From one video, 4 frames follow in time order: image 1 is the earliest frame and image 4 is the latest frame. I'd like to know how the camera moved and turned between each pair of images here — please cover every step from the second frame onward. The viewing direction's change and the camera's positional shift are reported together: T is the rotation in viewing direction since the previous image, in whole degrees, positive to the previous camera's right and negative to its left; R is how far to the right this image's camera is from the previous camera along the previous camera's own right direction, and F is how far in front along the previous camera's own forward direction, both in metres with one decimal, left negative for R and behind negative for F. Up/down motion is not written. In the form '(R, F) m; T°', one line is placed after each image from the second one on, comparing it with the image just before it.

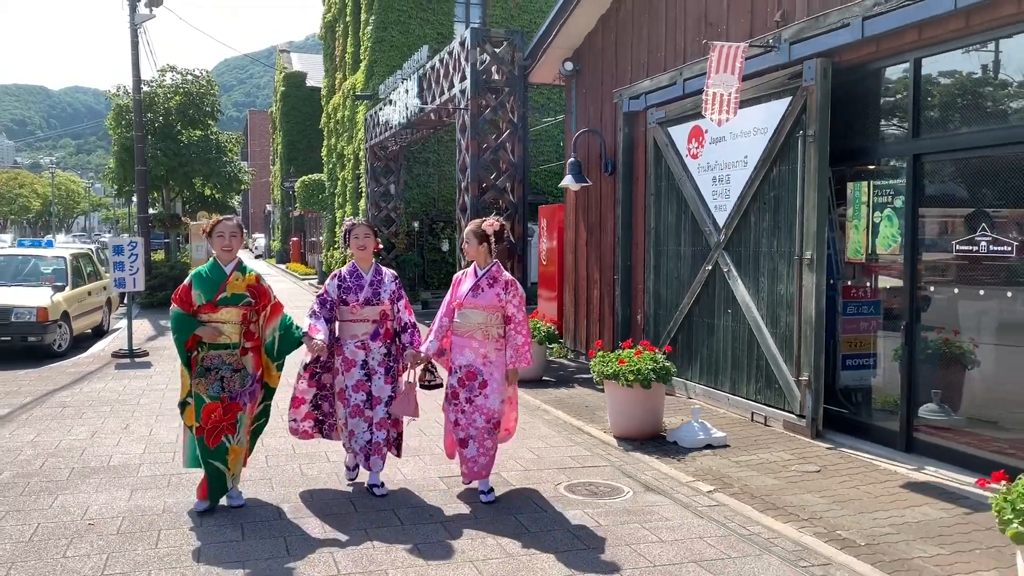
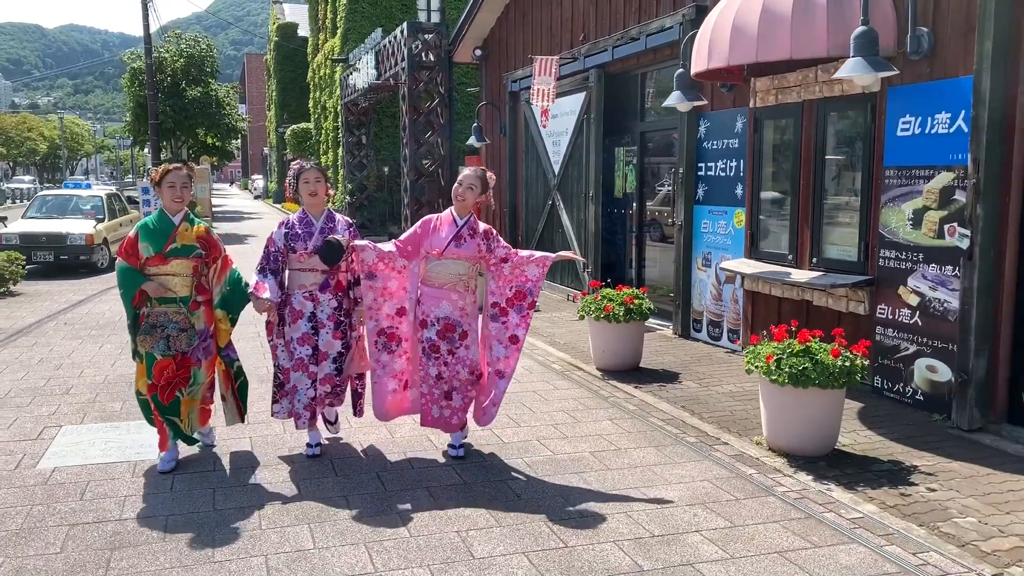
(+1.2, -3.7) m; 0°
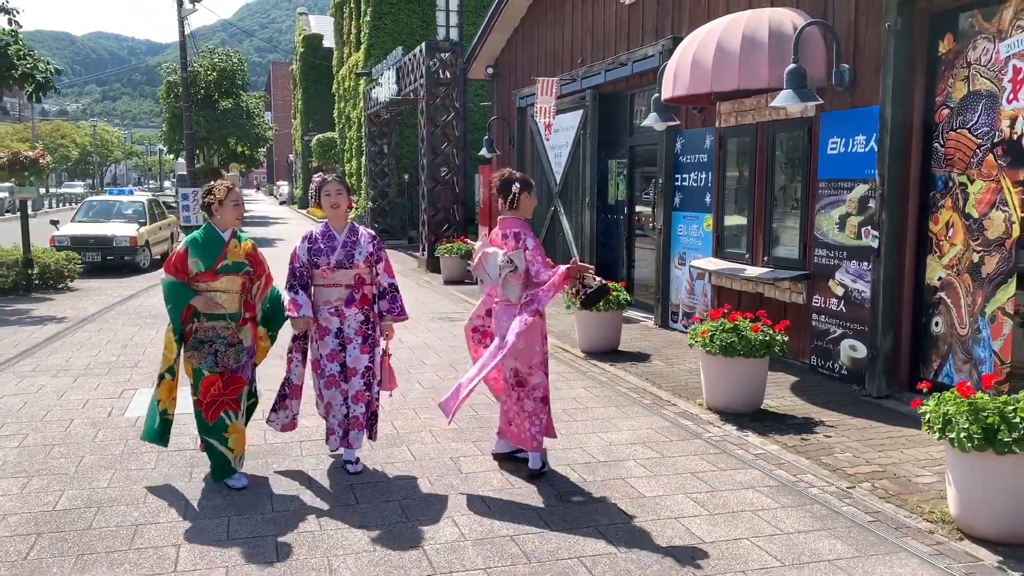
(+0.2, -1.1) m; -1°
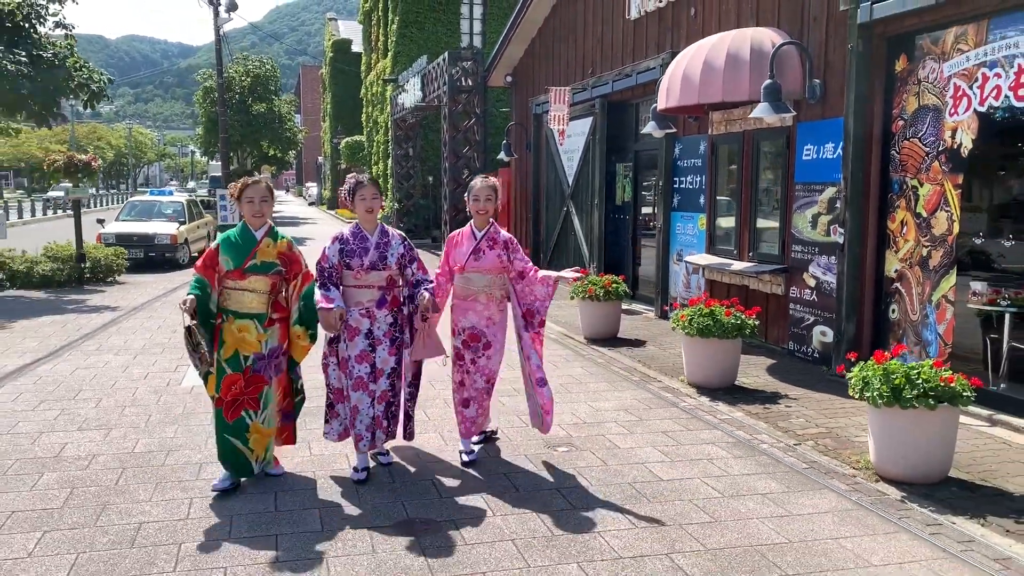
(+0.2, -0.8) m; -2°
